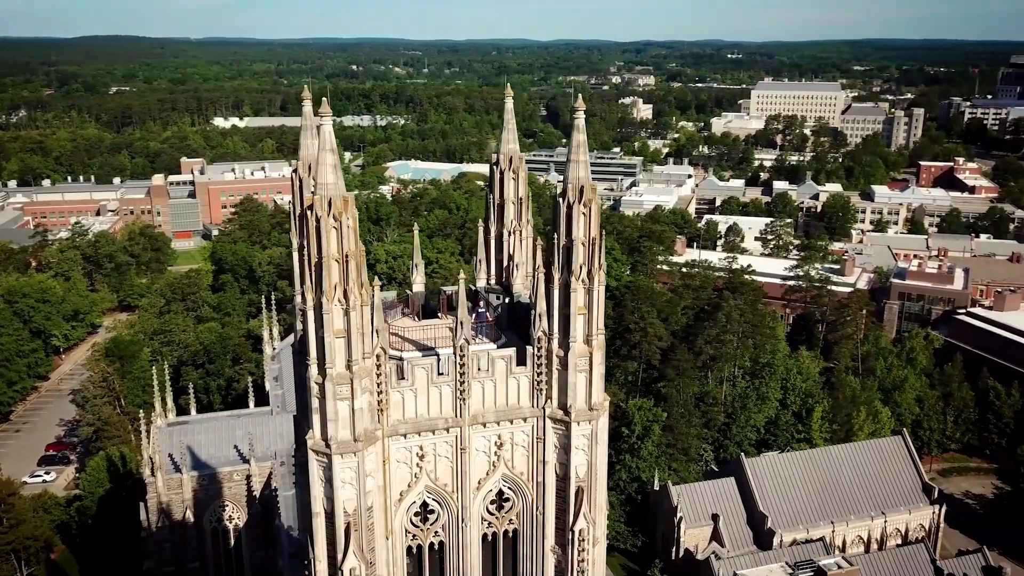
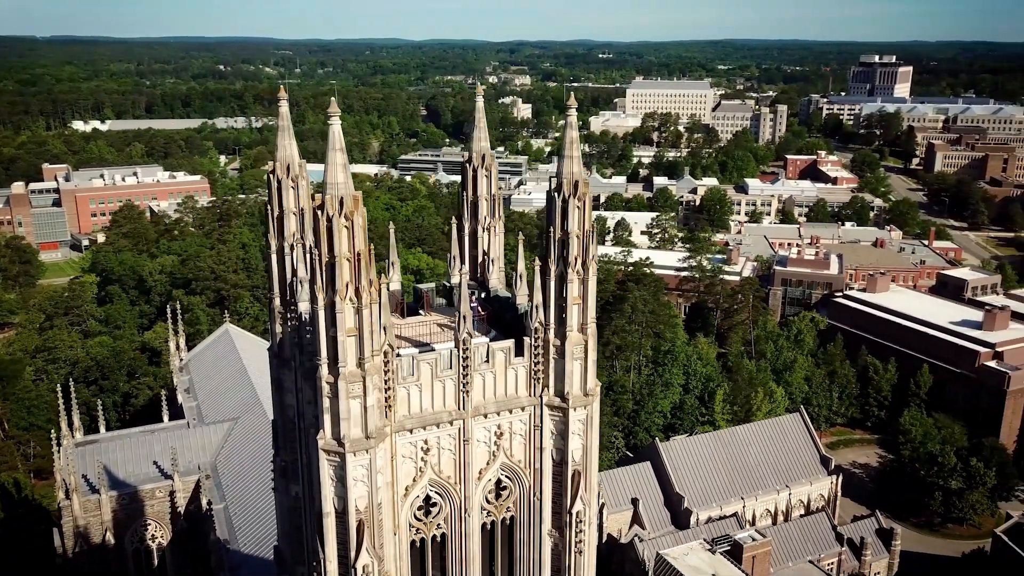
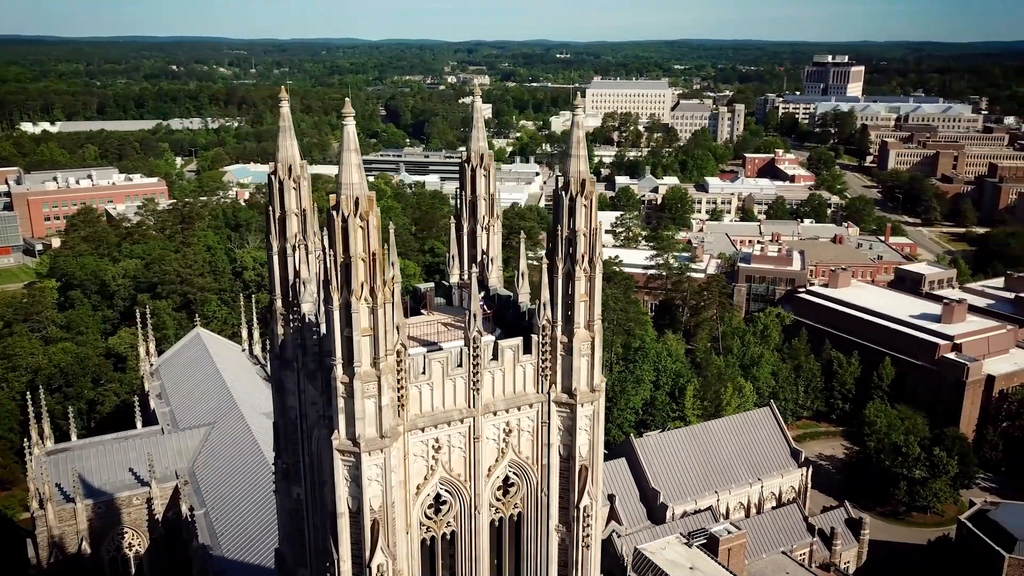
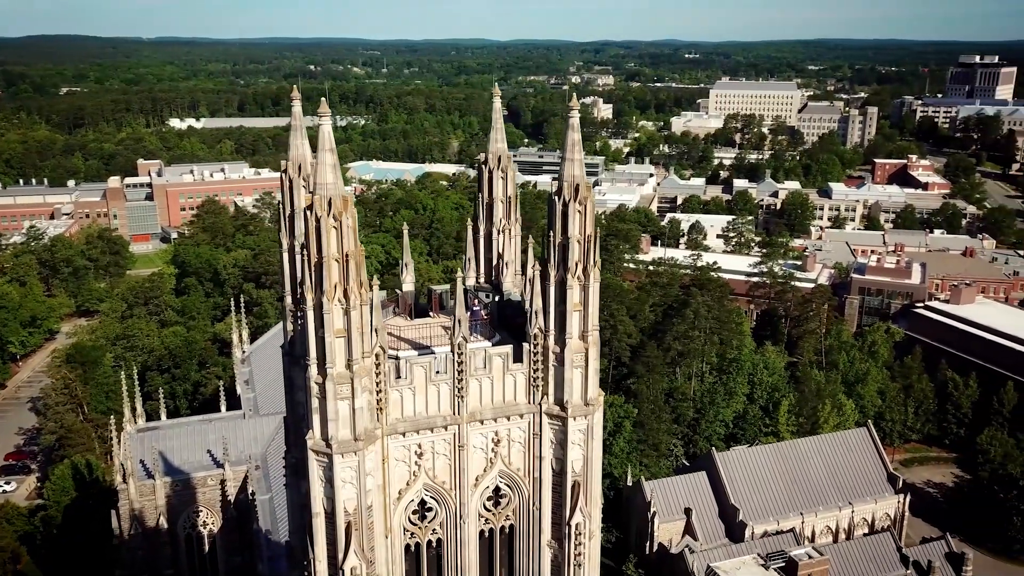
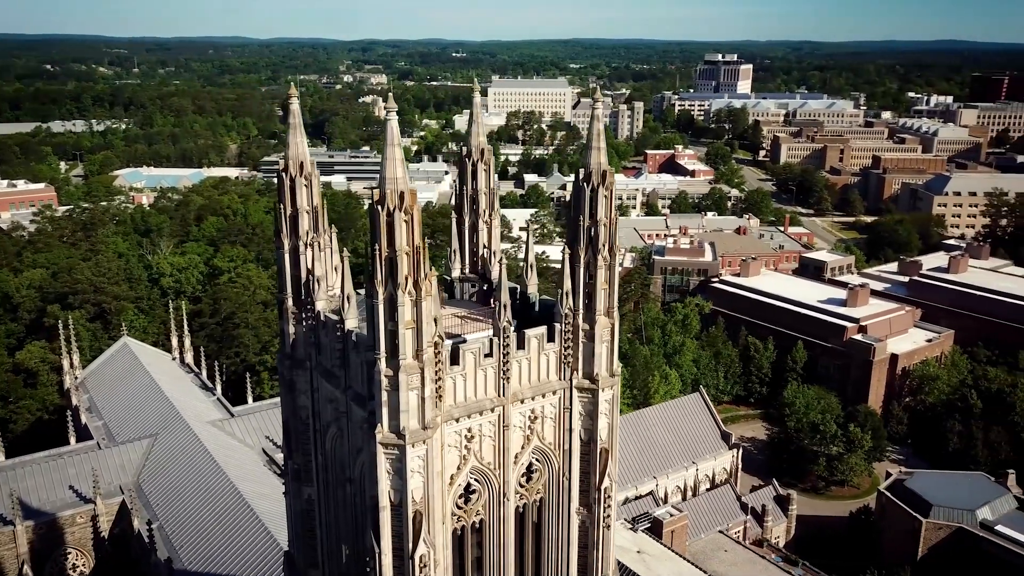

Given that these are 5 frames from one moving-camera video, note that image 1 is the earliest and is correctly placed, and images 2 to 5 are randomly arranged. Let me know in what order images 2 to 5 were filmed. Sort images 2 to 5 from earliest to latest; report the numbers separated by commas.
4, 2, 3, 5
